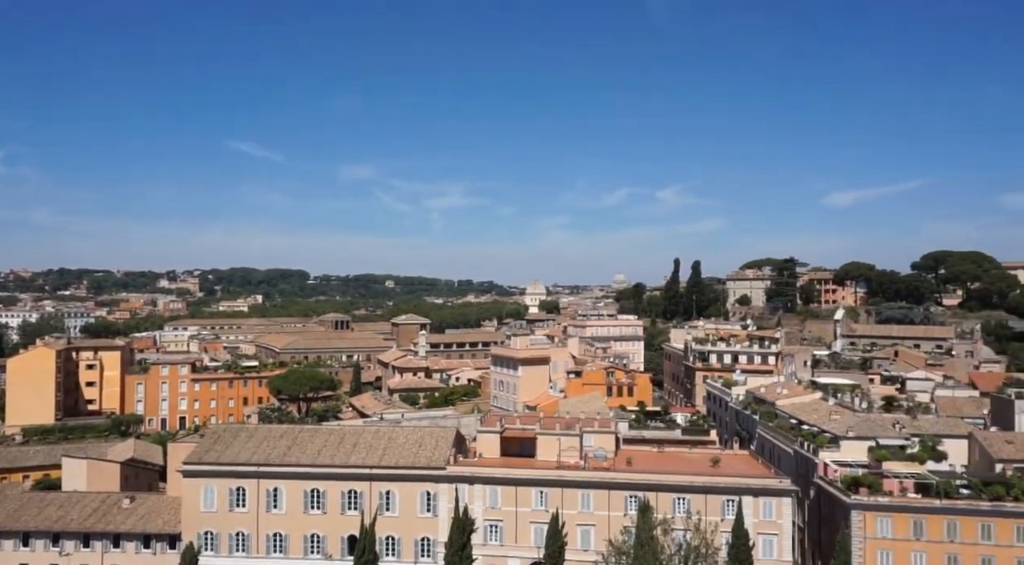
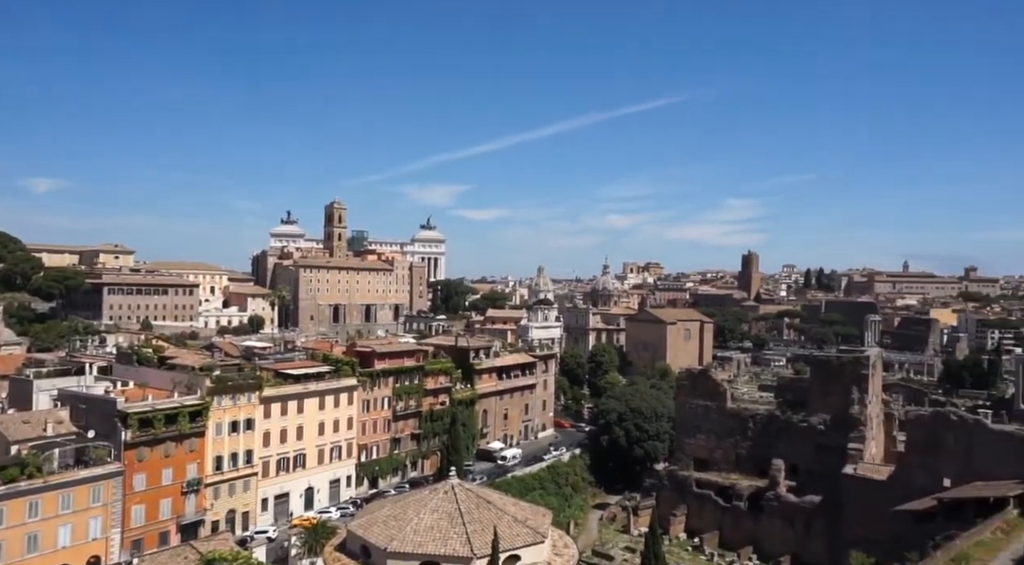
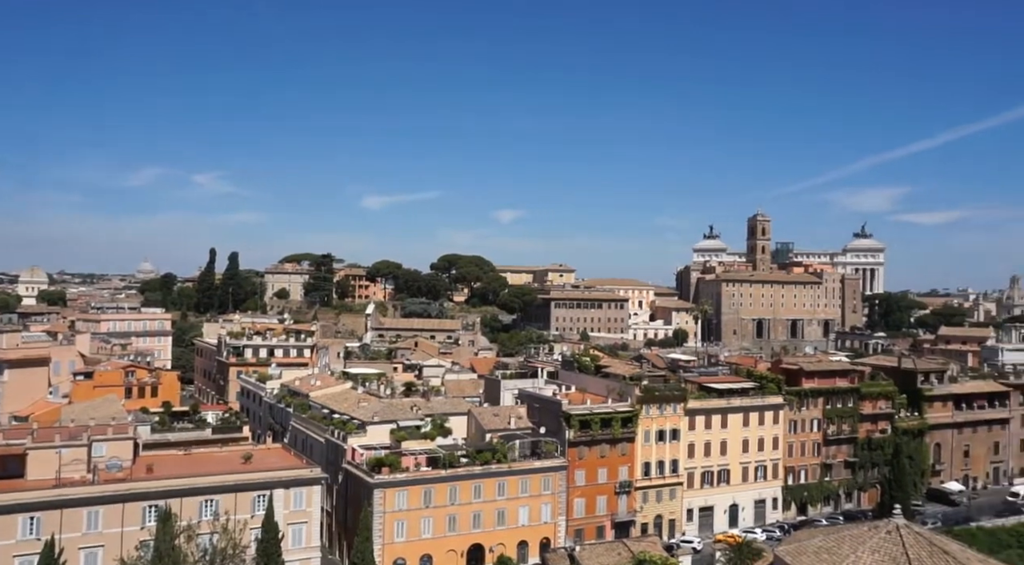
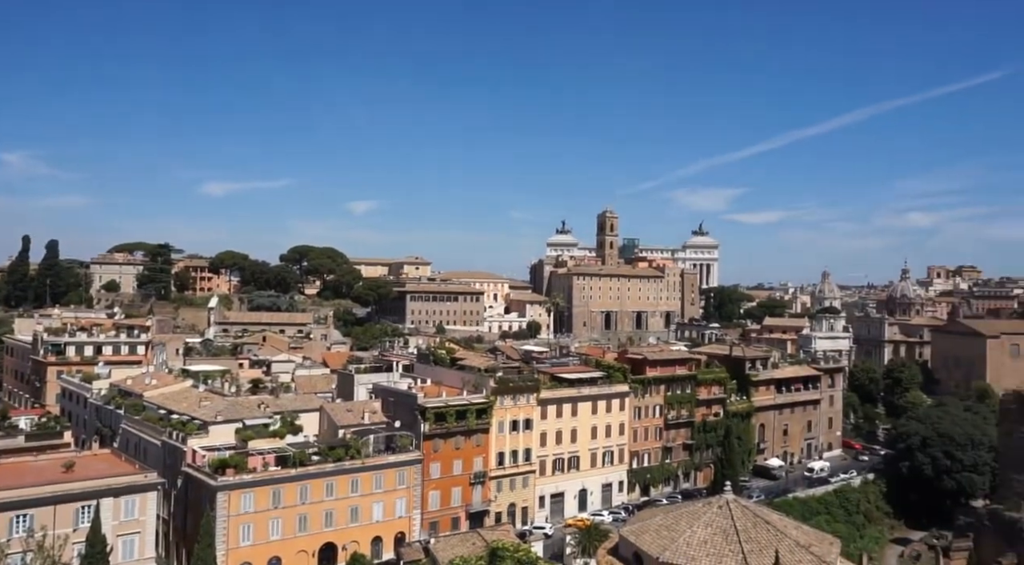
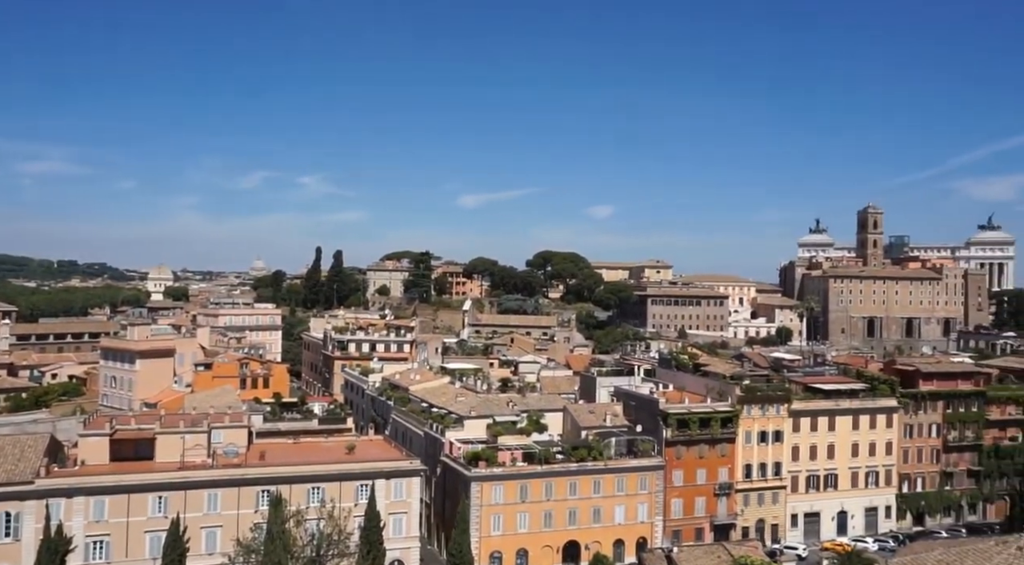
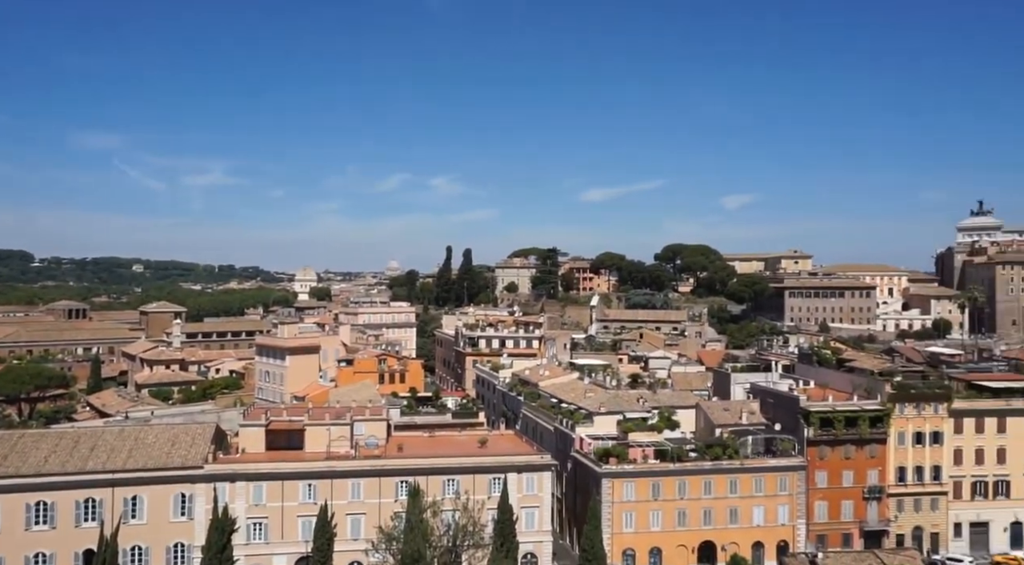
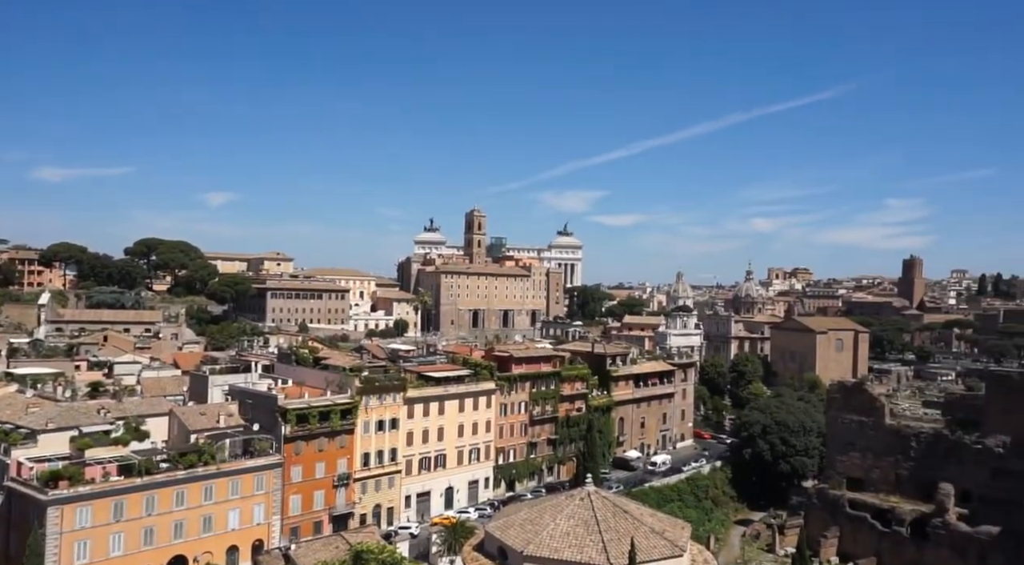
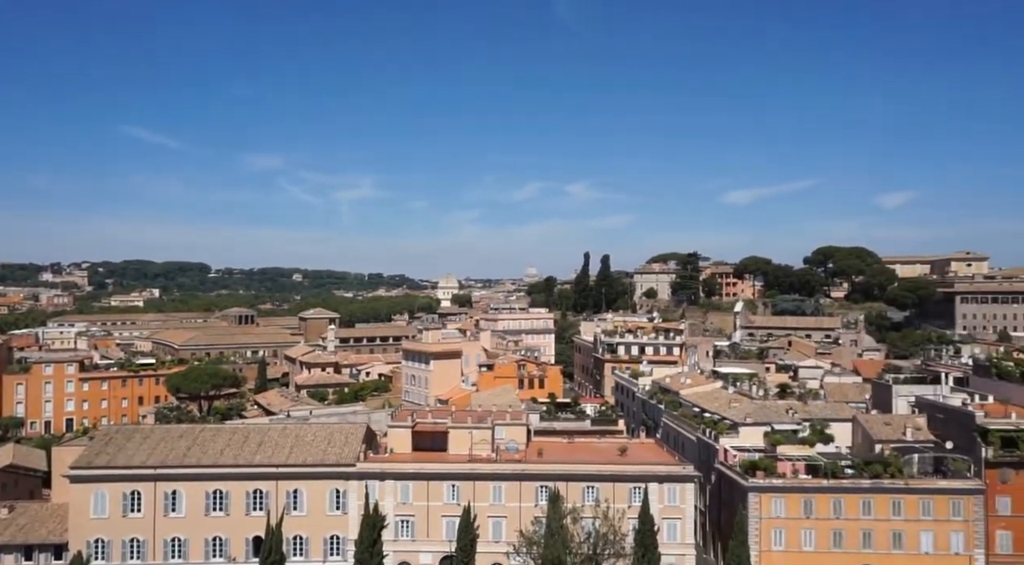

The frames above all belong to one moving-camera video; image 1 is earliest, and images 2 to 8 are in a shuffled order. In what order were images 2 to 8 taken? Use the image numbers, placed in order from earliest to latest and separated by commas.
8, 6, 5, 3, 4, 7, 2
